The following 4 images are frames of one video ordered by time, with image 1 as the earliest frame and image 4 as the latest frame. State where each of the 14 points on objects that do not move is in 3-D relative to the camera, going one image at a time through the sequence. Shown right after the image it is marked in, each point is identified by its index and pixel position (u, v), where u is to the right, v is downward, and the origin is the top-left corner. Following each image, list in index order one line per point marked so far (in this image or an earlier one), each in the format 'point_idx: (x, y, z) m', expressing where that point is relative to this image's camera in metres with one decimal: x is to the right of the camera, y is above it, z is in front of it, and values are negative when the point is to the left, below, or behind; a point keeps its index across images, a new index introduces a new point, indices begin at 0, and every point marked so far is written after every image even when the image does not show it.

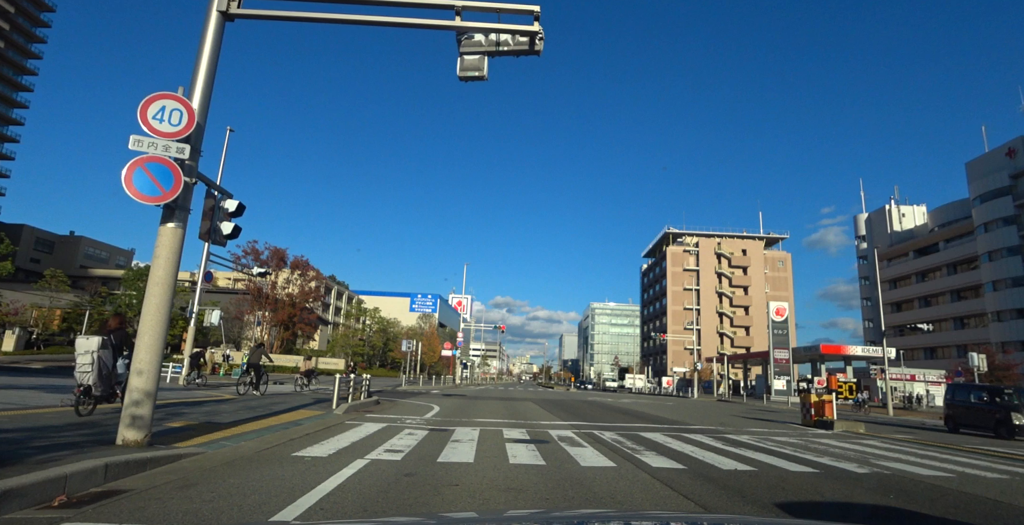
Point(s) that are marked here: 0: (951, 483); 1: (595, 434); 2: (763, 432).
0: (+5.3, -2.6, +6.5) m
1: (+1.5, -3.1, +9.8) m
2: (+5.1, -3.5, +11.1) m
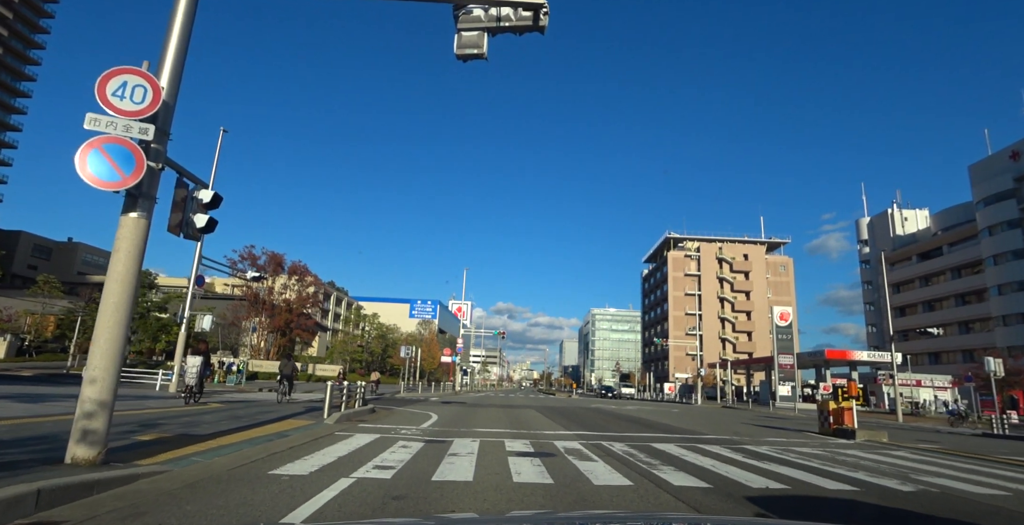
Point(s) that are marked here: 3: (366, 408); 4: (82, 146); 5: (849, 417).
0: (+5.3, -2.6, +5.8) m
1: (+1.5, -3.1, +9.2) m
2: (+5.2, -3.4, +10.4) m
3: (-4.2, -4.1, +15.5) m
4: (-4.0, +1.1, +5.1) m
5: (+7.7, -3.5, +12.5) m
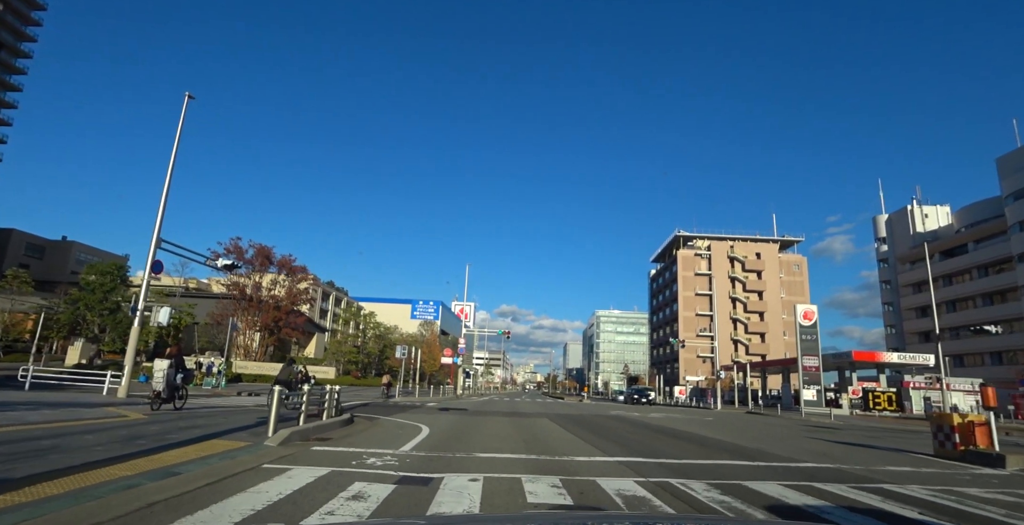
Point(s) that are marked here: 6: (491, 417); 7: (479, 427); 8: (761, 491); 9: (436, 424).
0: (+5.5, -1.9, +2.6) m
1: (+1.8, -2.4, +5.9) m
2: (+5.4, -2.8, +7.2) m
3: (-3.9, -3.5, +12.4) m
4: (-3.8, +1.8, +2.0) m
5: (+8.0, -2.9, +9.3) m
6: (-0.8, -5.6, +19.9) m
7: (-1.1, -5.5, +18.1) m
8: (+2.8, -2.5, +6.1) m
9: (-2.6, -5.4, +18.5) m
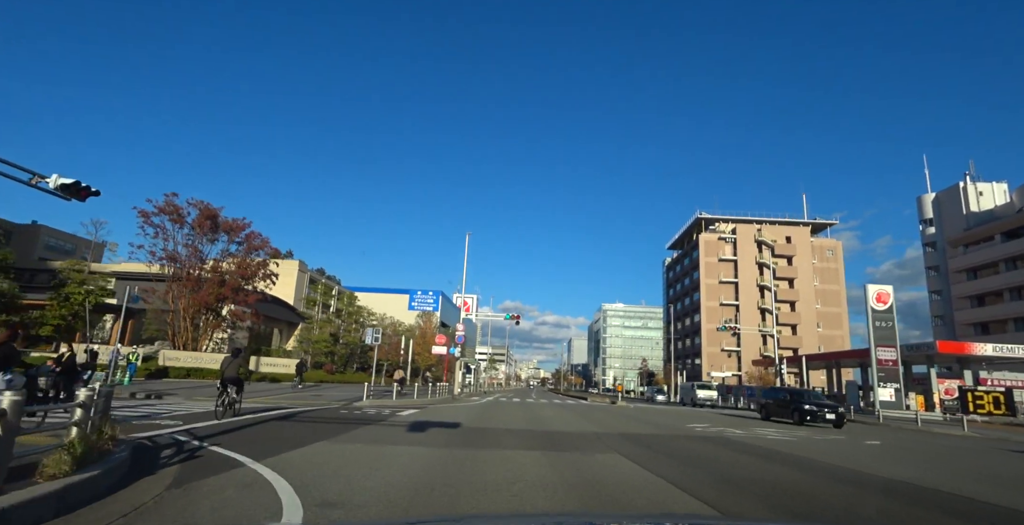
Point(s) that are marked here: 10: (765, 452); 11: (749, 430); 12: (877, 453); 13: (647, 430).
0: (+6.0, 0.0, -6.2) m
1: (+2.2, -0.5, -2.9) m
2: (+5.9, -0.9, -1.6) m
3: (-3.4, -1.6, +3.6) m
4: (-3.4, +3.6, -6.8) m
5: (+8.5, -1.0, +0.4) m
6: (-0.2, -3.6, +11.1) m
7: (-0.6, -3.5, +9.4) m
8: (+3.2, -0.6, -2.7) m
9: (-2.0, -3.5, +9.7) m
10: (+5.8, -4.5, +12.8) m
11: (+6.3, -4.6, +15.0) m
12: (+8.9, -4.7, +13.7) m
13: (+3.7, -4.6, +15.2) m
